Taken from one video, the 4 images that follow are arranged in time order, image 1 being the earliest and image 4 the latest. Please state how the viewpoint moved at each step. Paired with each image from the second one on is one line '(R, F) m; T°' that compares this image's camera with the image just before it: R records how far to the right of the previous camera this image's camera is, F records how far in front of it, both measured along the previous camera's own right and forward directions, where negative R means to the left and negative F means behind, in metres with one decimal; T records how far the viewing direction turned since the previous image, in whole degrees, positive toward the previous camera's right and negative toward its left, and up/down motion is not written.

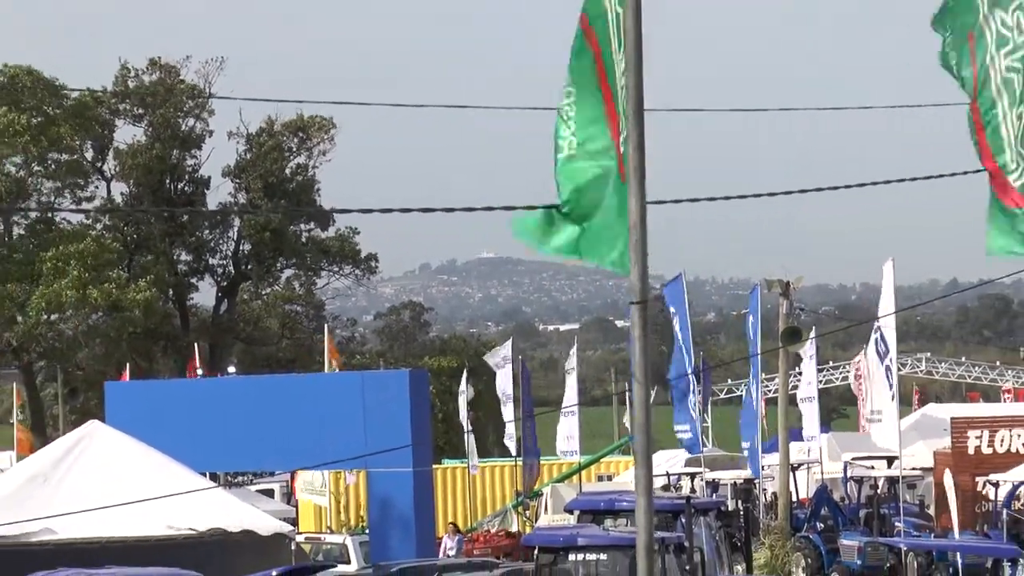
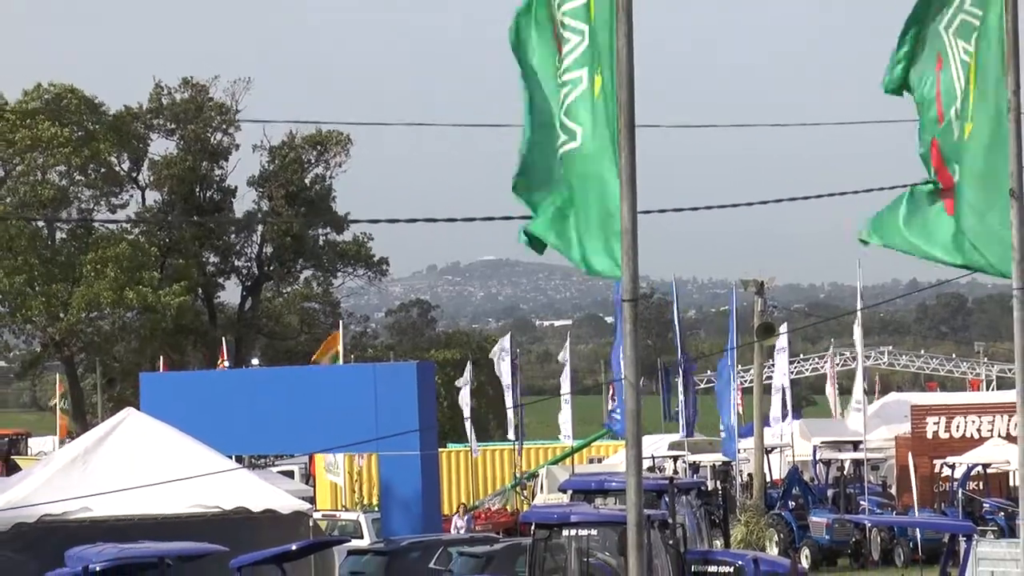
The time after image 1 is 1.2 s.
(+0.2, -1.9) m; -1°
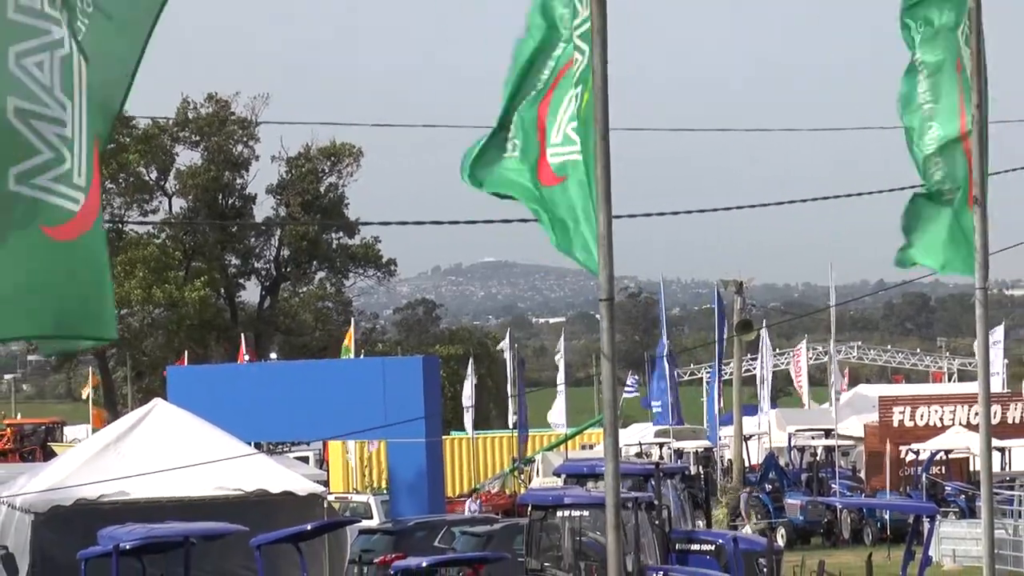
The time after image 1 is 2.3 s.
(+0.2, -1.8) m; 0°
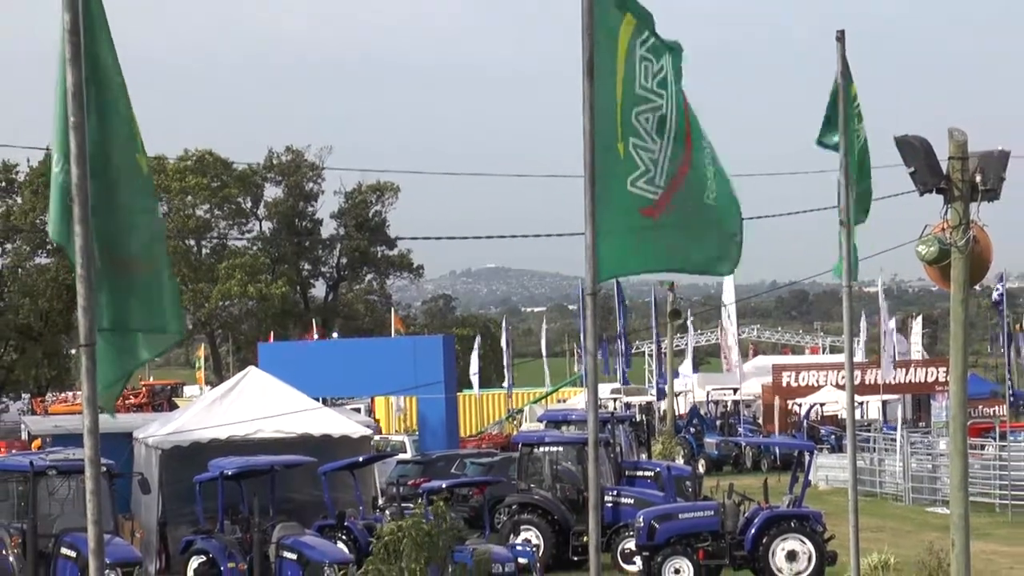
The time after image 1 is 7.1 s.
(+1.1, -8.8) m; -2°
